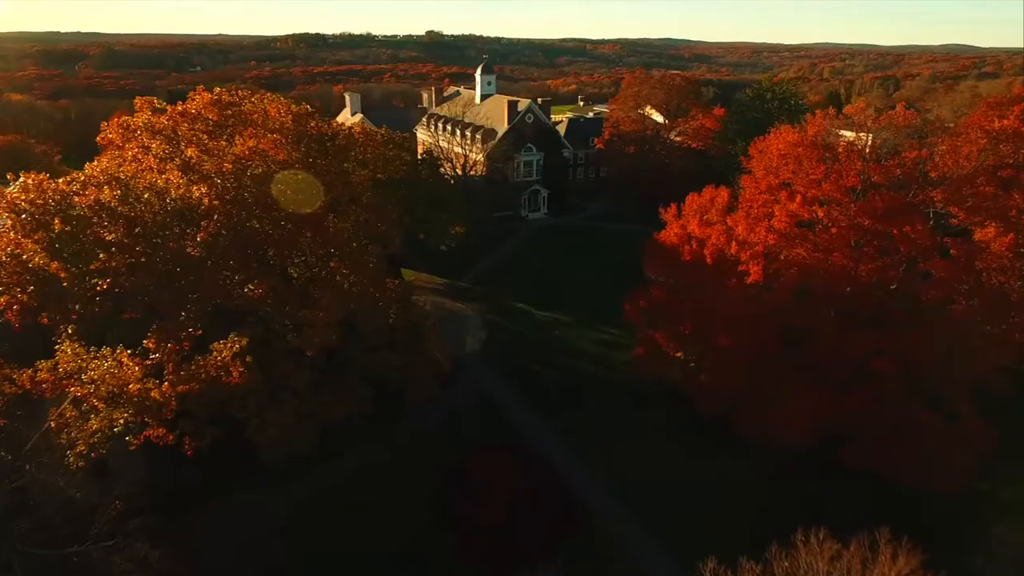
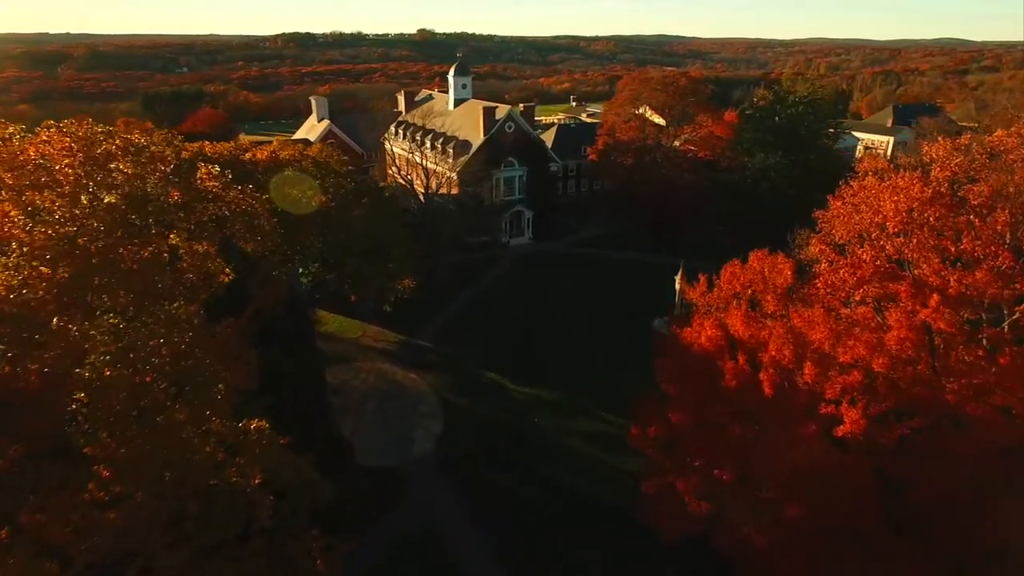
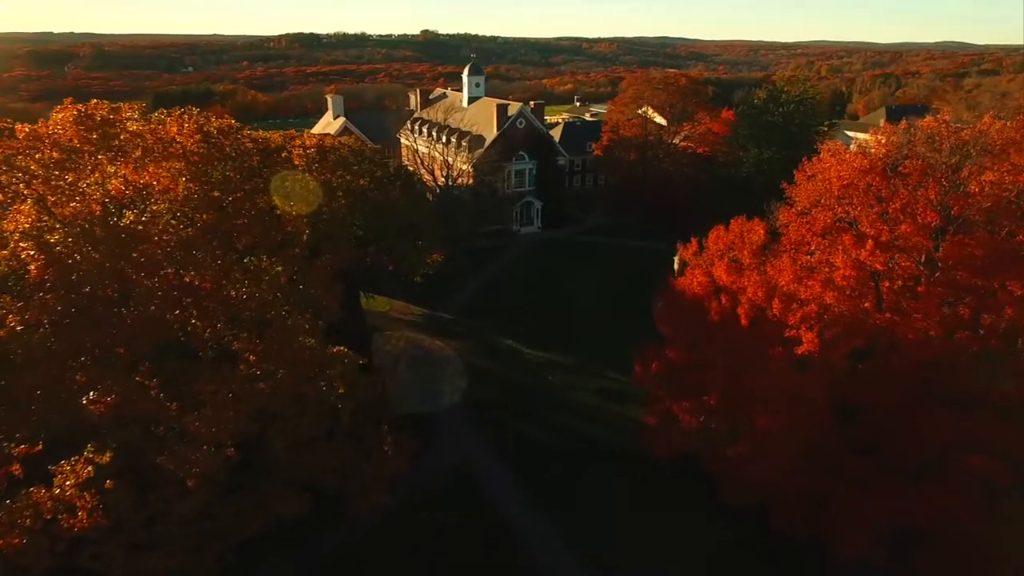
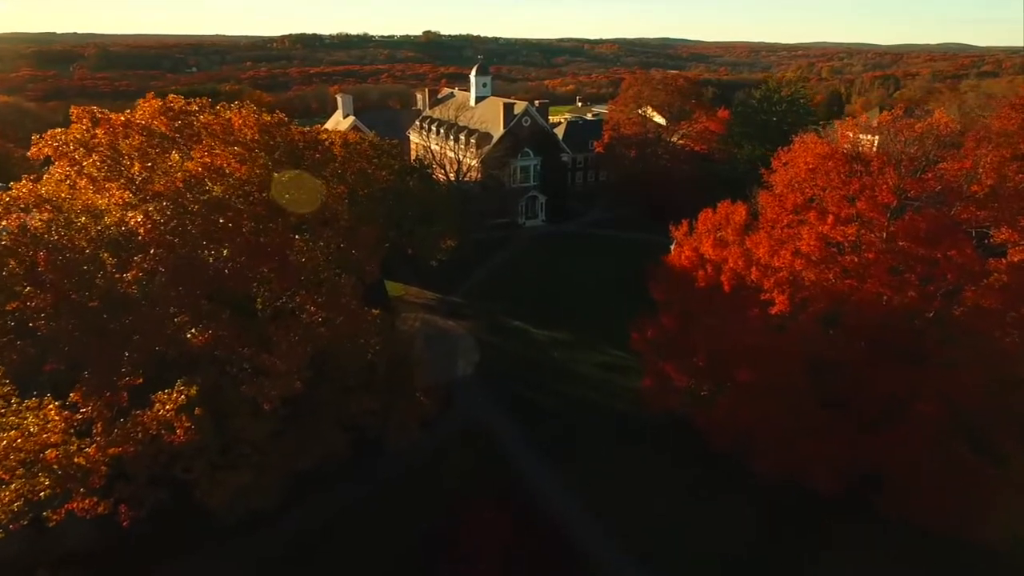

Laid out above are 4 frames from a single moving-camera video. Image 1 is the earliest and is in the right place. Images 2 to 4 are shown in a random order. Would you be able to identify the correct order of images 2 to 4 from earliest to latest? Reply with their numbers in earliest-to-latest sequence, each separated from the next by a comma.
4, 3, 2
